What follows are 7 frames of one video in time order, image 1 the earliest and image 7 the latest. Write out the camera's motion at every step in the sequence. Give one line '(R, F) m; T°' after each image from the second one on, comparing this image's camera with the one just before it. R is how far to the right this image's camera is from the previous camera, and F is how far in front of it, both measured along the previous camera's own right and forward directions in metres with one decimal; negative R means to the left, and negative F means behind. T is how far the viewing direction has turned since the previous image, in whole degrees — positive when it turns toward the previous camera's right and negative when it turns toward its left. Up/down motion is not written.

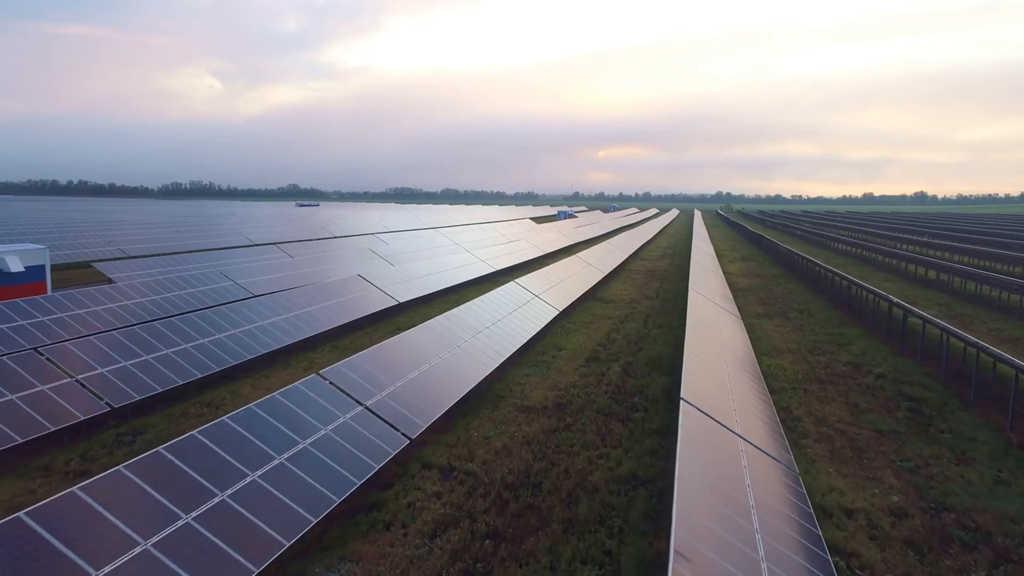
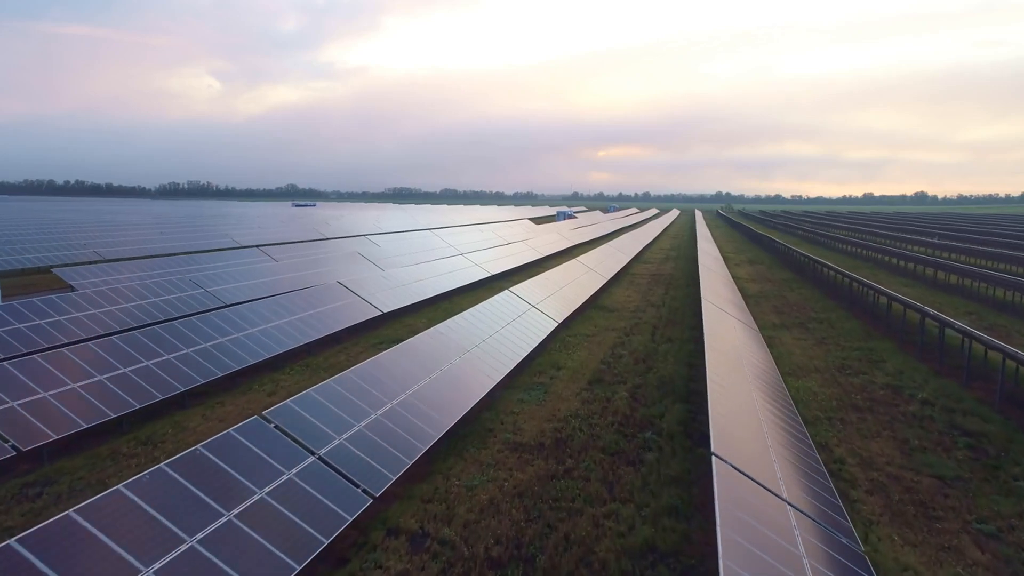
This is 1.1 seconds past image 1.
(+0.1, +1.6) m; 0°
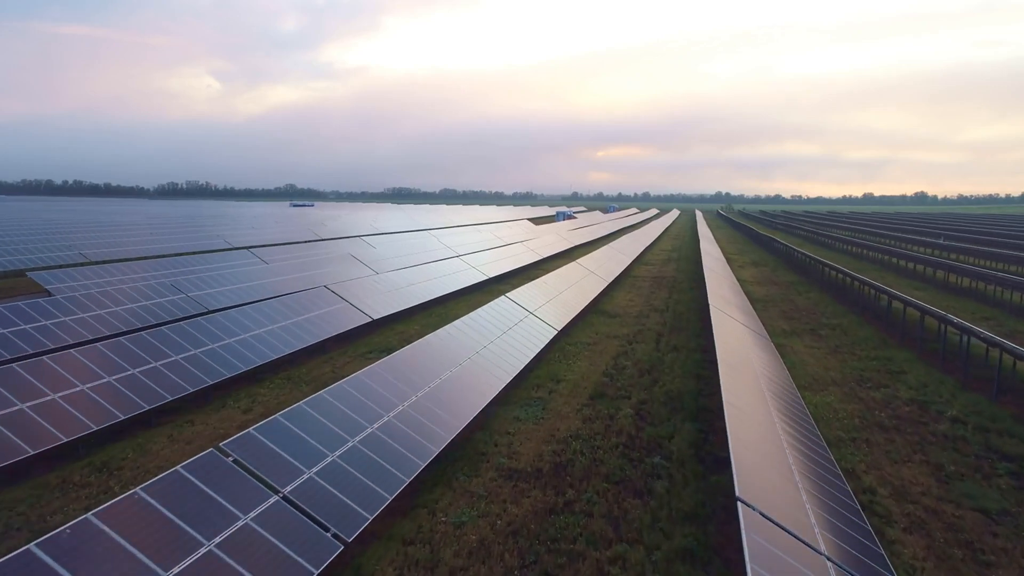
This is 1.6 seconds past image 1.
(+0.1, +0.9) m; 0°
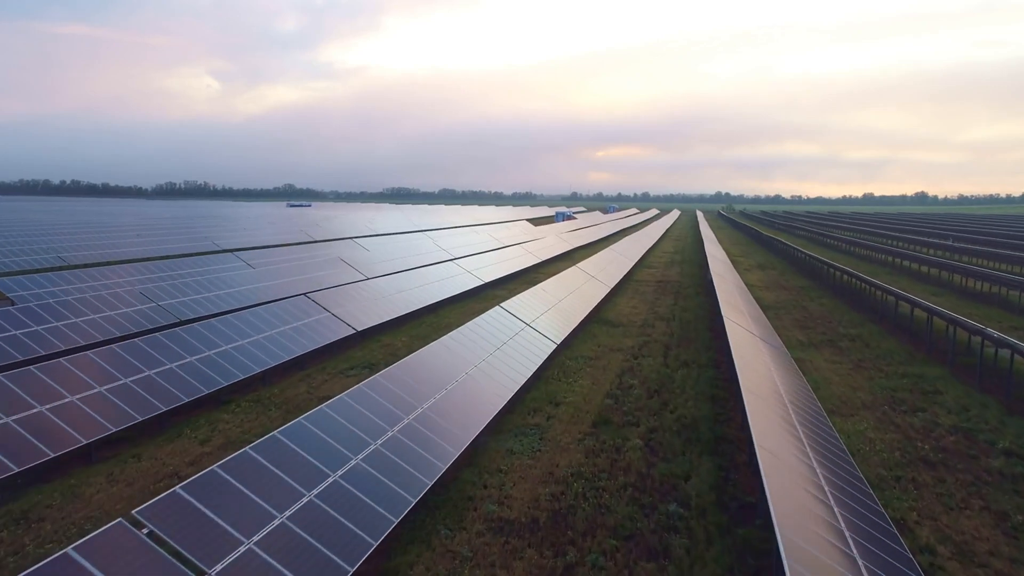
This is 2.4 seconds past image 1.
(+0.1, +1.3) m; 0°
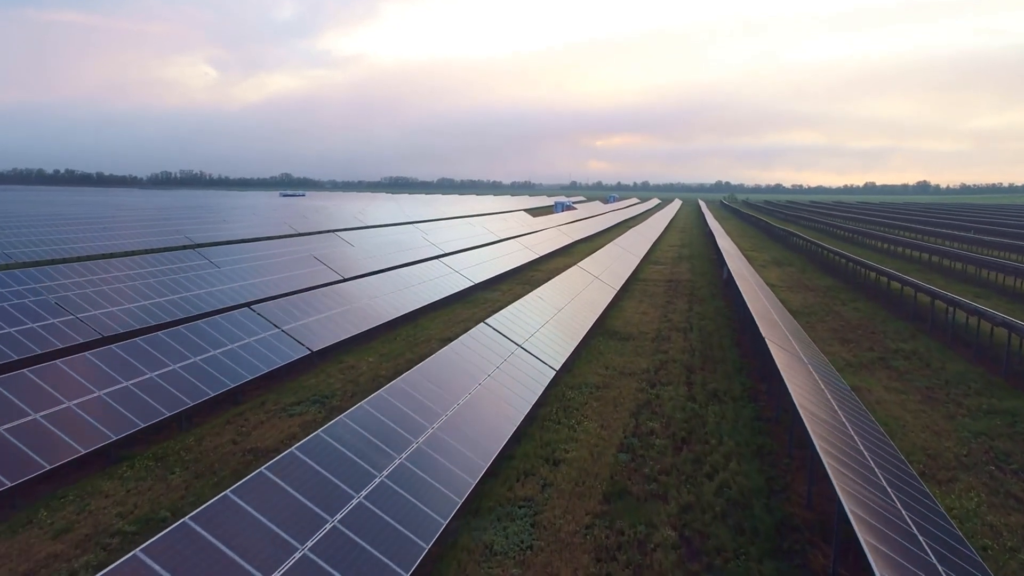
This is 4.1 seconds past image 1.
(+0.2, +2.8) m; 0°
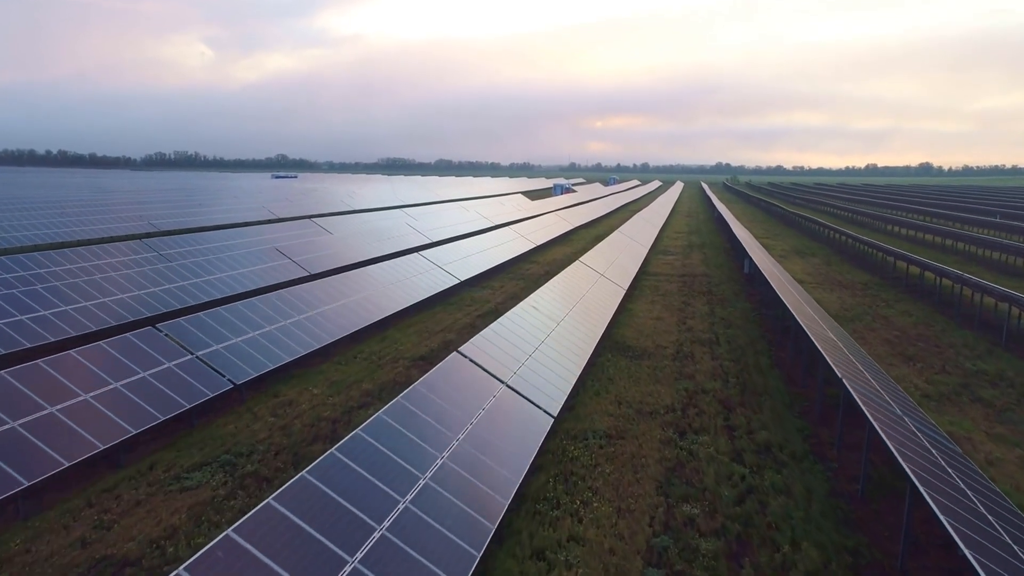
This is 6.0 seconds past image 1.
(+0.2, +3.0) m; 0°
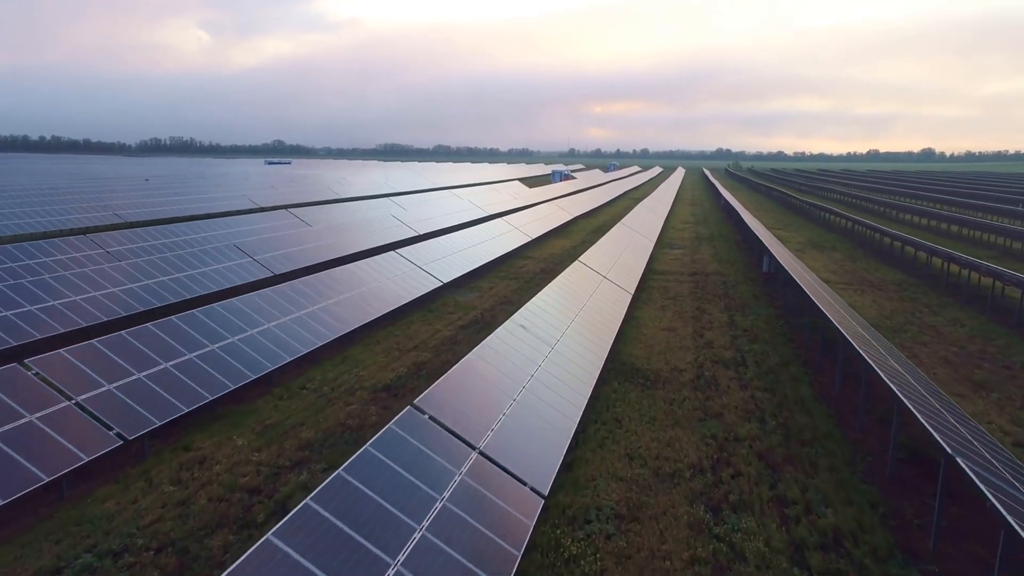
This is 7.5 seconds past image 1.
(+0.2, +2.3) m; 0°
